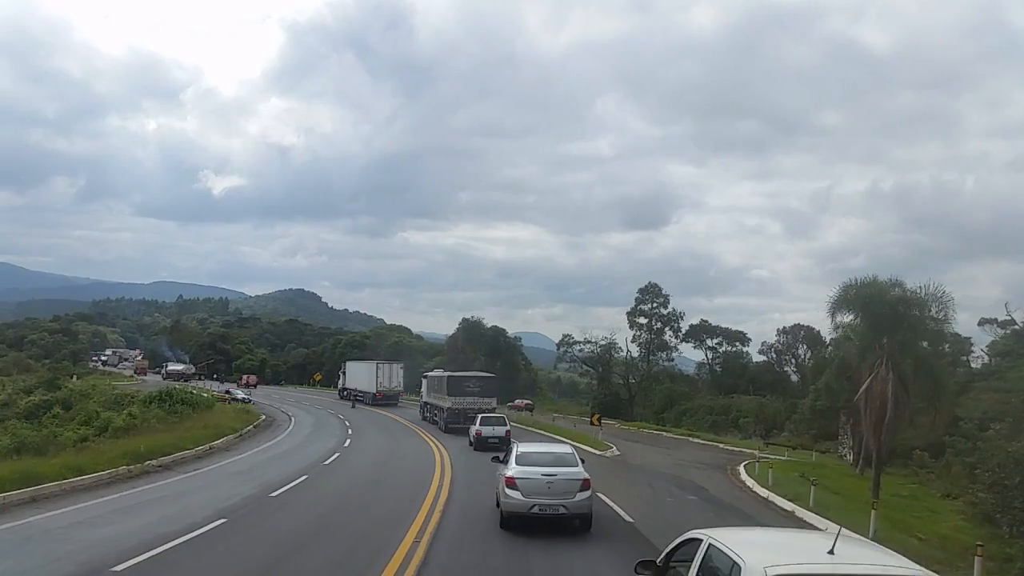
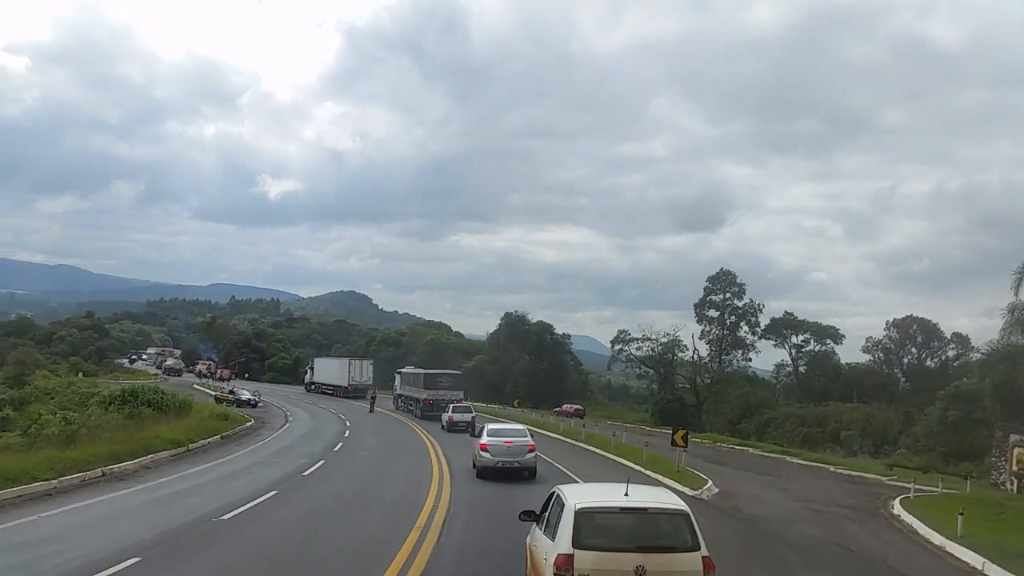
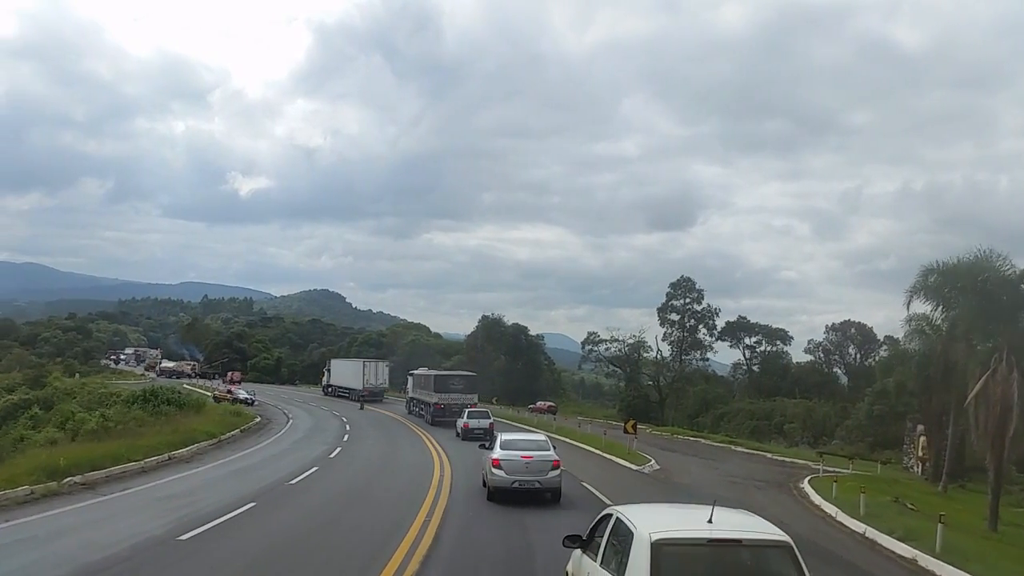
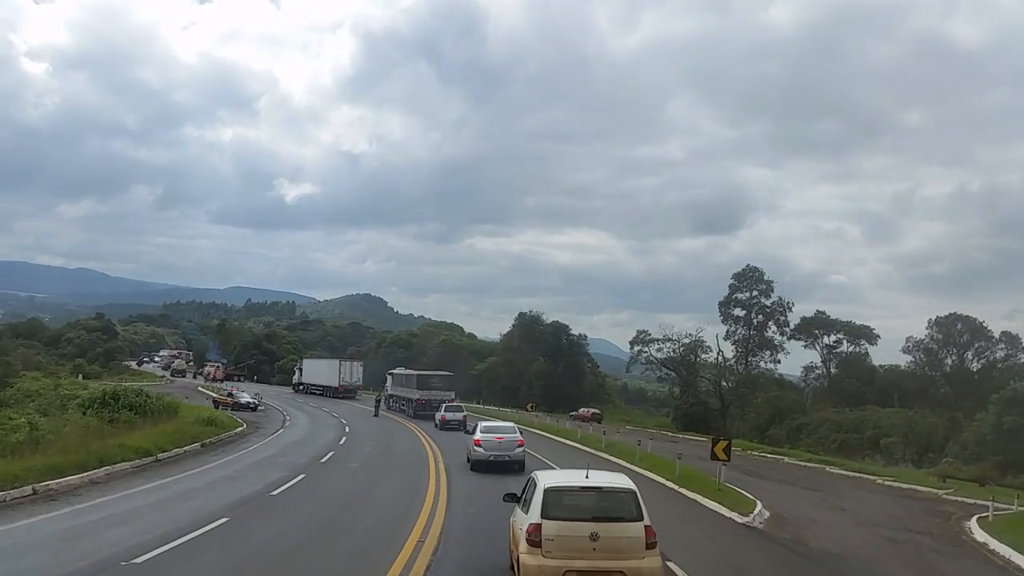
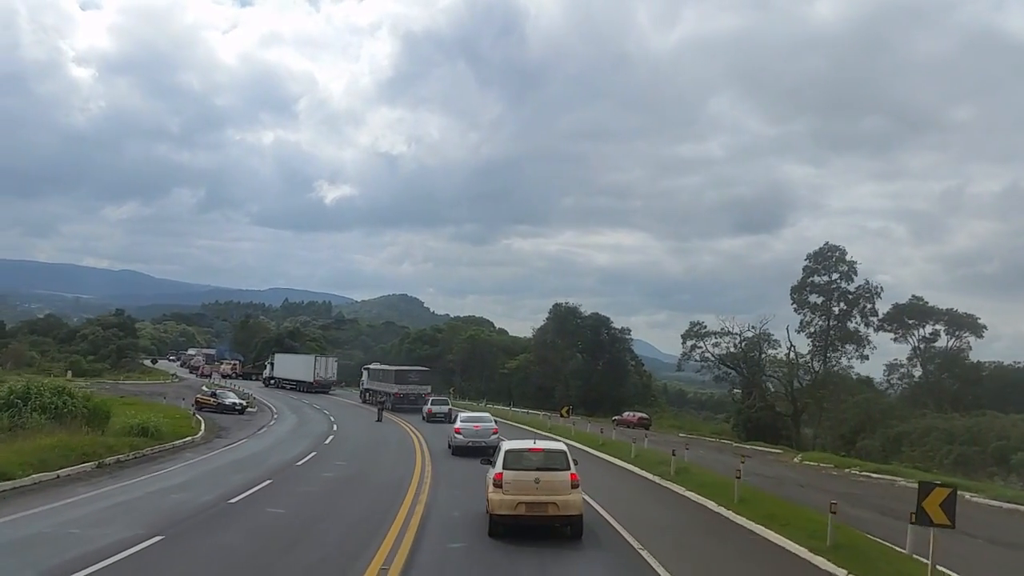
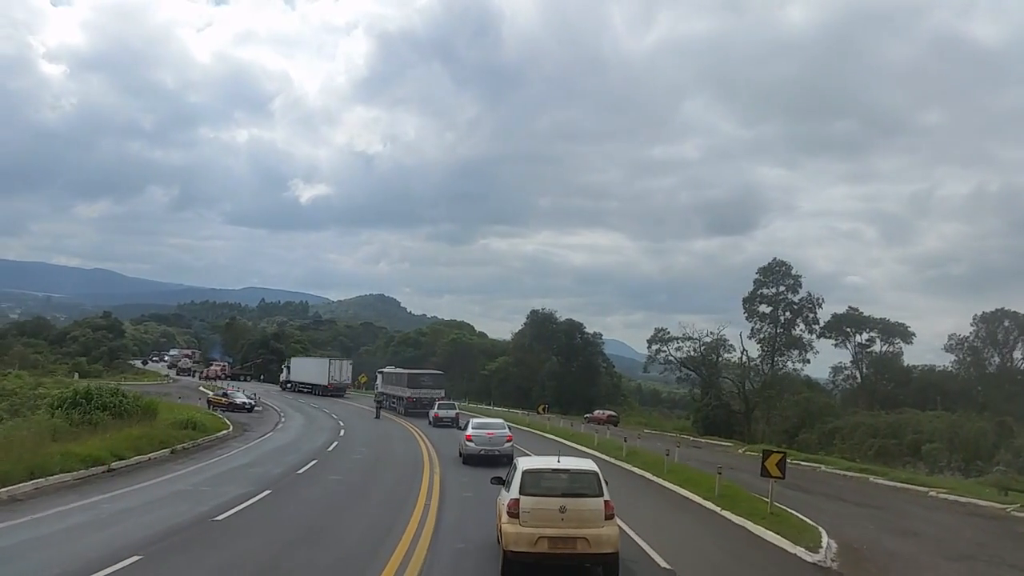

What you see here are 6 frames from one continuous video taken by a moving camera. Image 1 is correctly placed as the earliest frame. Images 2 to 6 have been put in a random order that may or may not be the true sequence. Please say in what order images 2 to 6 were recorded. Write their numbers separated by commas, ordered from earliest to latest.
3, 2, 4, 6, 5
